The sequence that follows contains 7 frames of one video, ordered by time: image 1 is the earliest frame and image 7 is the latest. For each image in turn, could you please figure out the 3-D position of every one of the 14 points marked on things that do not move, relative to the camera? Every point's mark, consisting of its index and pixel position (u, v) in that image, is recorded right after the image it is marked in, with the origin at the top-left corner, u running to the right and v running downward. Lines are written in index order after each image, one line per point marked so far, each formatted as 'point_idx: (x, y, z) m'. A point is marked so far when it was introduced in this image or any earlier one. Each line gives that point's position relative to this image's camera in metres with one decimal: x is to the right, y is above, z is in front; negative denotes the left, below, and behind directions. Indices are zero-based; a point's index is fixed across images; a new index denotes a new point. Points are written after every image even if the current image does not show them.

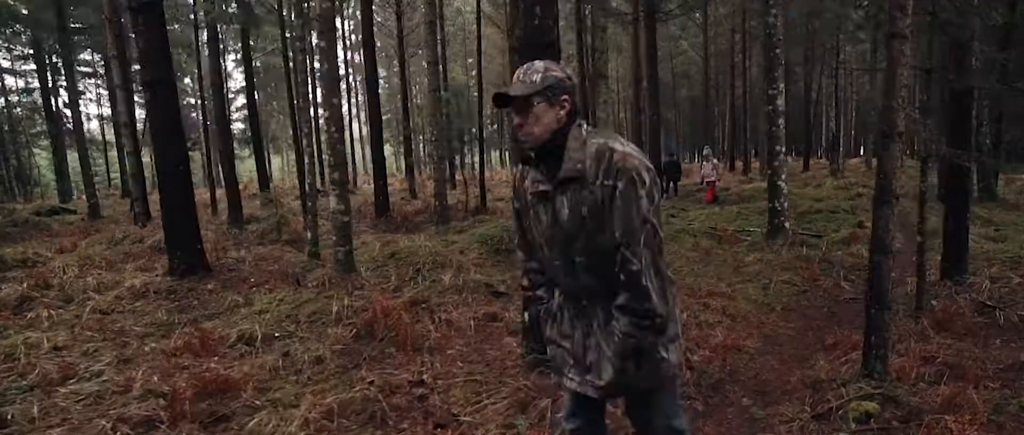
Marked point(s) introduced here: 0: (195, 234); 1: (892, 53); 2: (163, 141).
0: (-5.3, -0.3, +8.8) m
1: (+3.2, +1.4, +4.3) m
2: (-5.6, +1.2, +8.5) m
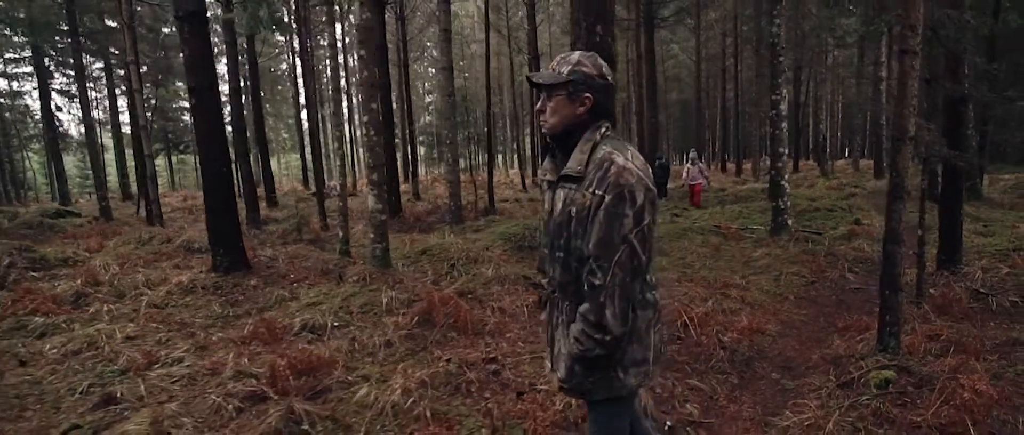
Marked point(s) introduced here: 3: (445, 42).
0: (-4.8, -0.3, +9.2) m
1: (+3.7, +1.4, +4.9) m
2: (-5.2, +1.2, +8.9) m
3: (-1.9, +4.8, +14.1) m
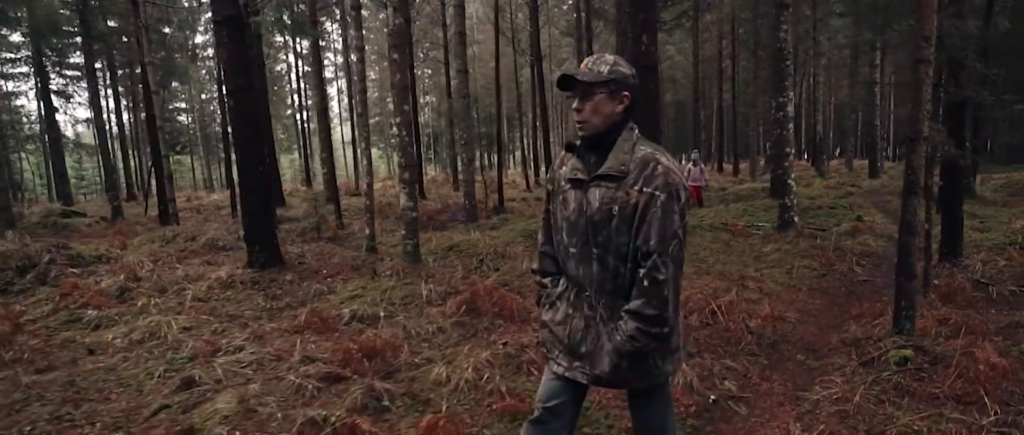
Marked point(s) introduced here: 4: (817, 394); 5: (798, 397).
0: (-4.4, -0.2, +9.5) m
1: (+4.2, +1.5, +5.4) m
2: (-4.7, +1.3, +9.2) m
3: (-1.5, +4.8, +14.5) m
4: (+2.8, -1.6, +4.8) m
5: (+2.7, -1.7, +4.9) m
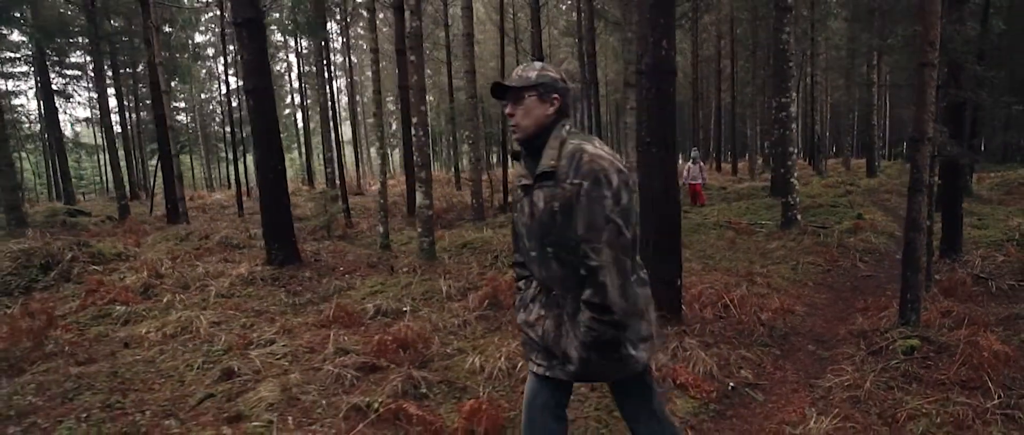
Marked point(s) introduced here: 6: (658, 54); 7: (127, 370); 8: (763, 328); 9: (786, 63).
0: (-4.2, -0.2, +9.7) m
1: (+4.5, +1.5, +5.7) m
2: (-4.5, +1.3, +9.5) m
3: (-1.3, +4.9, +14.7) m
4: (+3.1, -1.6, +5.1) m
5: (+2.9, -1.7, +5.1) m
6: (+1.6, +1.8, +5.6) m
7: (-4.1, -1.6, +5.5) m
8: (+3.0, -1.3, +6.3) m
9: (+6.4, +3.6, +12.1) m
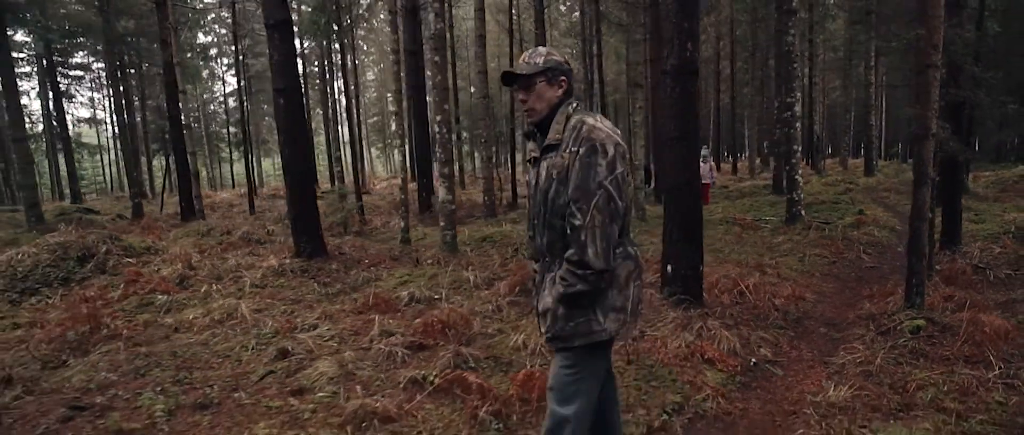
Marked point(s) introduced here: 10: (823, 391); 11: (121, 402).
0: (-3.8, -0.1, +10.1) m
1: (+4.9, +1.6, +6.1) m
2: (-4.1, +1.4, +9.8) m
3: (-1.0, +5.0, +15.1) m
4: (+3.5, -1.5, +5.5) m
5: (+3.3, -1.5, +5.5) m
6: (+2.0, +1.9, +6.0) m
7: (-3.7, -1.5, +5.9) m
8: (+3.4, -1.2, +6.7) m
9: (+6.7, +3.7, +12.6) m
10: (+2.9, -1.6, +4.8) m
11: (-3.4, -1.6, +4.6) m
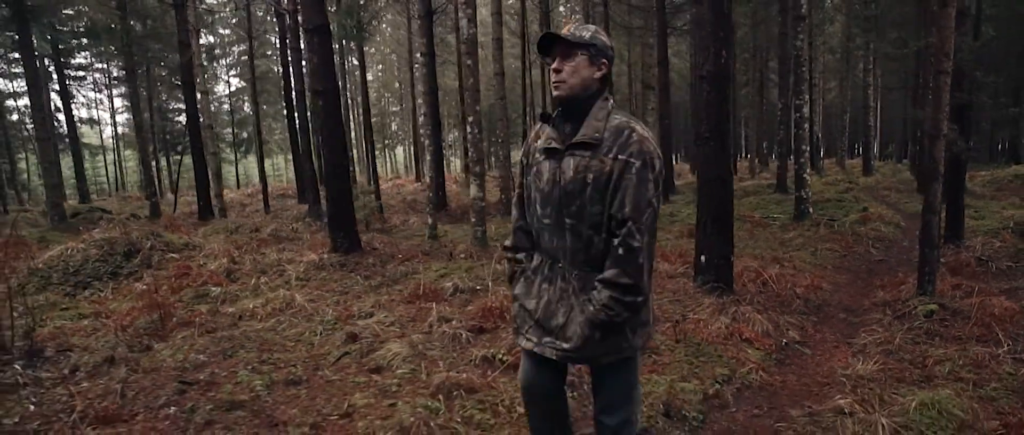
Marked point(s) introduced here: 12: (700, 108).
0: (-3.2, 0.0, +10.6) m
1: (+5.5, +1.7, +6.7) m
2: (-3.6, +1.5, +10.3) m
3: (-0.5, +5.1, +15.6) m
4: (+4.1, -1.4, +6.1) m
5: (+3.9, -1.5, +6.1) m
6: (+2.6, +1.9, +6.5) m
7: (-3.1, -1.4, +6.4) m
8: (+4.0, -1.2, +7.2) m
9: (+7.3, +3.8, +13.2) m
10: (+3.5, -1.5, +5.3) m
11: (-2.8, -1.6, +5.1) m
12: (+2.4, +1.4, +6.7) m
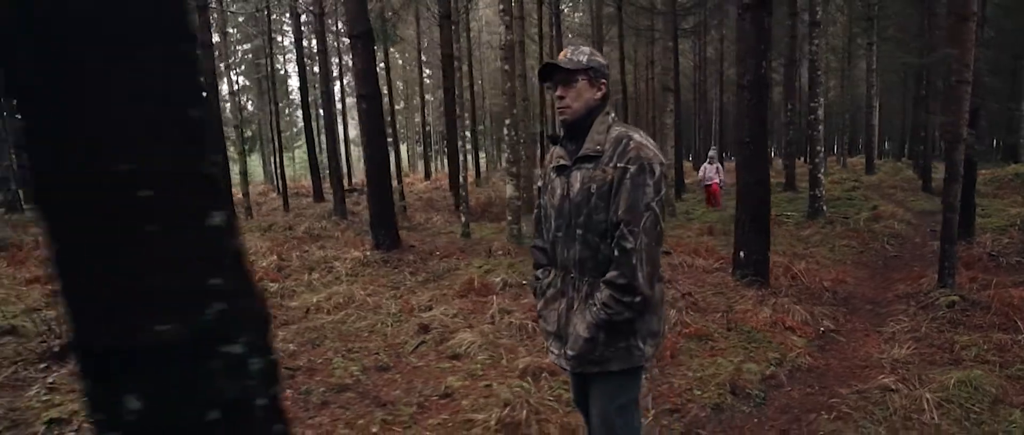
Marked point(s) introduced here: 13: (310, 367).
0: (-2.5, 0.0, +11.0) m
1: (+6.2, +1.7, +7.2) m
2: (-2.9, +1.5, +10.8) m
3: (+0.1, +5.1, +16.1) m
4: (+4.9, -1.4, +6.6) m
5: (+4.7, -1.5, +6.6) m
6: (+3.3, +2.0, +7.1) m
7: (-2.4, -1.4, +6.9) m
8: (+4.7, -1.1, +7.8) m
9: (+7.9, +3.9, +13.7) m
10: (+4.2, -1.5, +5.9) m
11: (-2.1, -1.6, +5.6) m
12: (+3.1, +1.4, +7.3) m
13: (-2.1, -1.6, +5.5) m
